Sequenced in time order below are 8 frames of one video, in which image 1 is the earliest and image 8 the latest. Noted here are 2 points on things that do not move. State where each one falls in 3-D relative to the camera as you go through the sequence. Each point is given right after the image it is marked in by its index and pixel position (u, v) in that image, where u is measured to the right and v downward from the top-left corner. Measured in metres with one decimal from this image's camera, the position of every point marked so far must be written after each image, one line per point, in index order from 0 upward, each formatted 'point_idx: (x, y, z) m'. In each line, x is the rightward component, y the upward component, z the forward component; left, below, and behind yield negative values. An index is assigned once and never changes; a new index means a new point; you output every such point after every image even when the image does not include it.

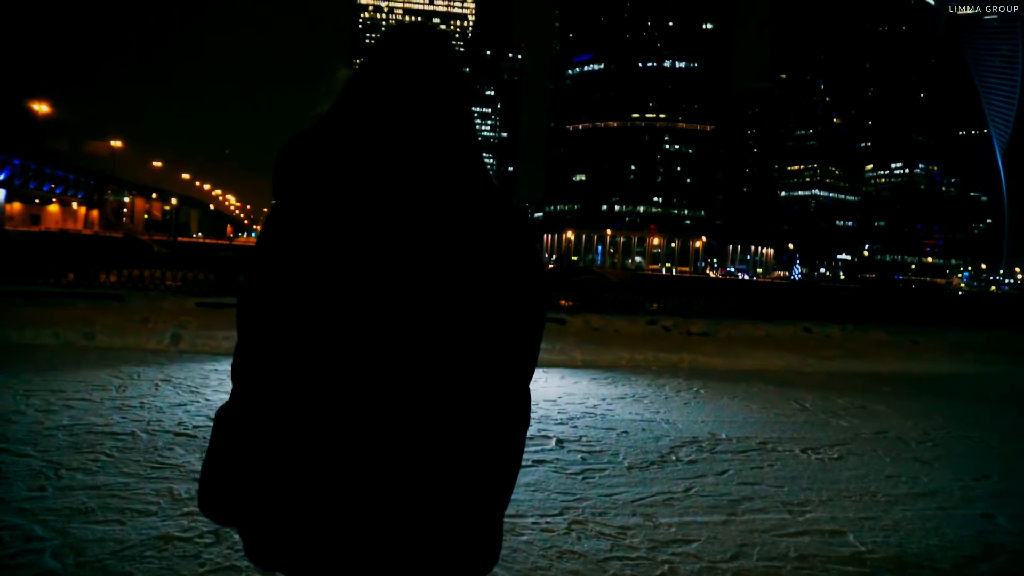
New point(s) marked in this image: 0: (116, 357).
0: (-5.4, -0.9, +9.8) m
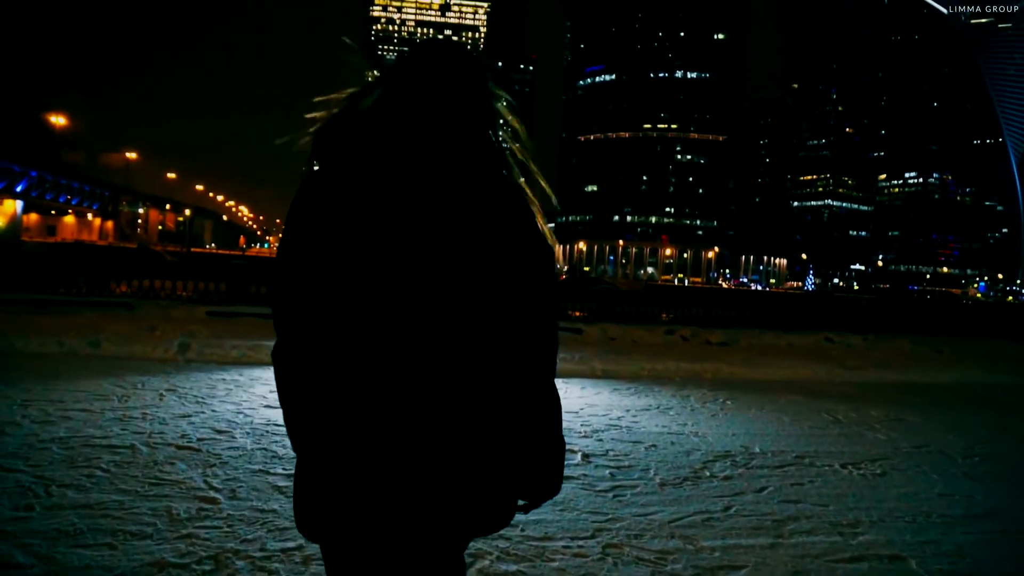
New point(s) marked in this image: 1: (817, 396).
0: (-5.1, -1.0, +9.5) m
1: (+5.5, -1.9, +13.1) m
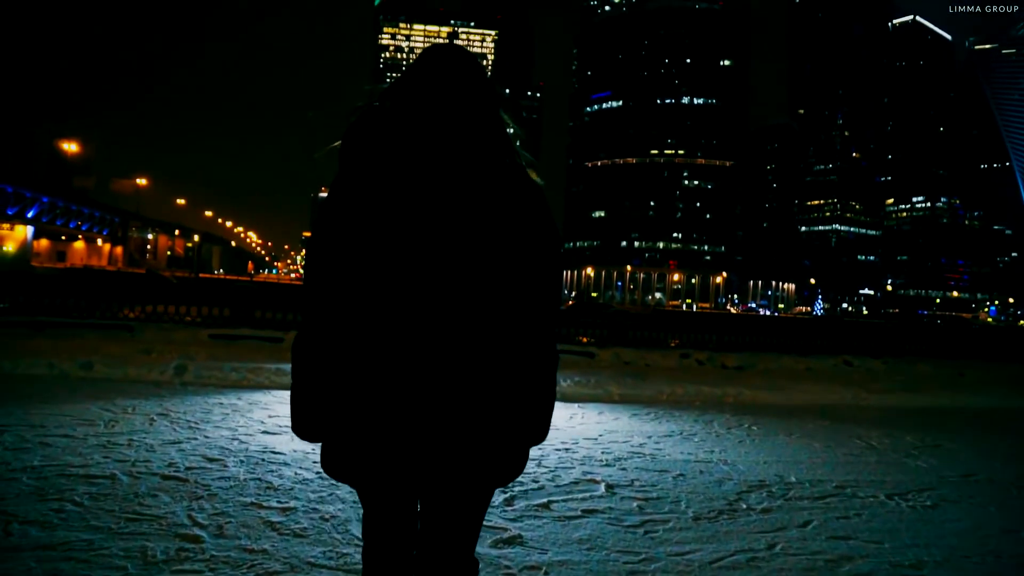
0: (-4.9, -1.2, +8.9) m
1: (+5.7, -2.3, +12.5) m
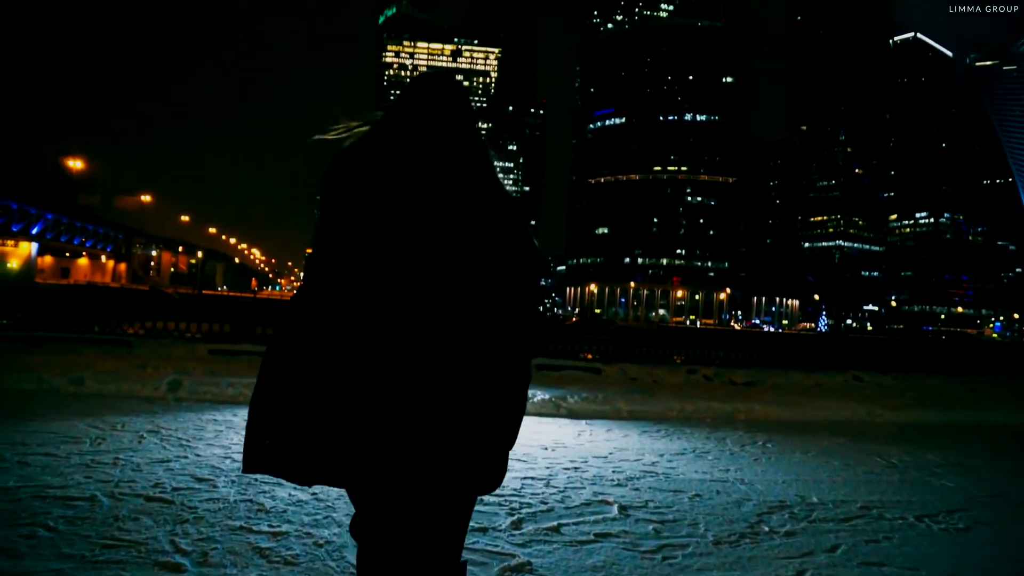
0: (-4.9, -1.4, +8.6) m
1: (+5.8, -2.5, +12.1) m
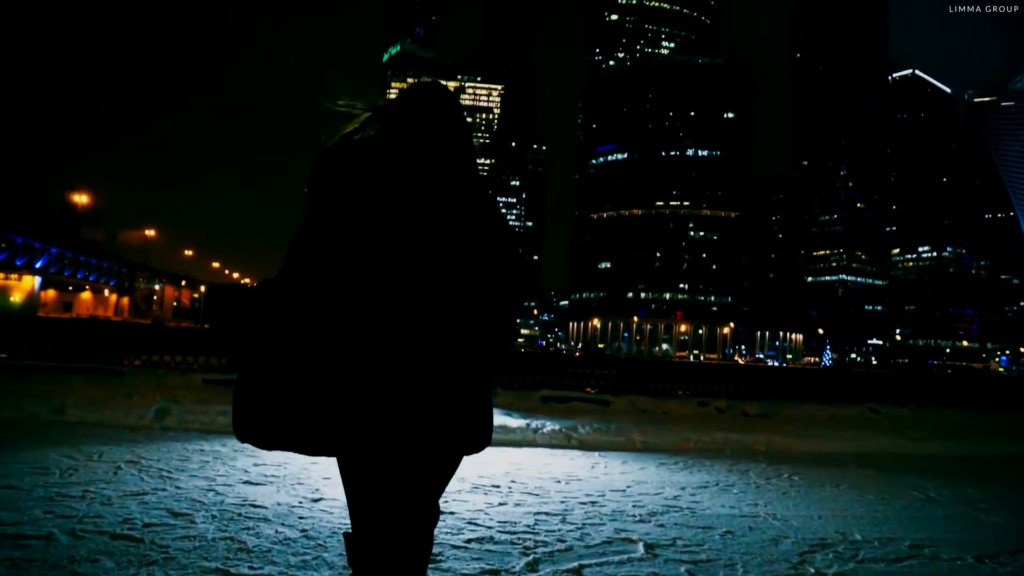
0: (-4.8, -1.6, +8.0) m
1: (+5.9, -2.8, +11.4) m
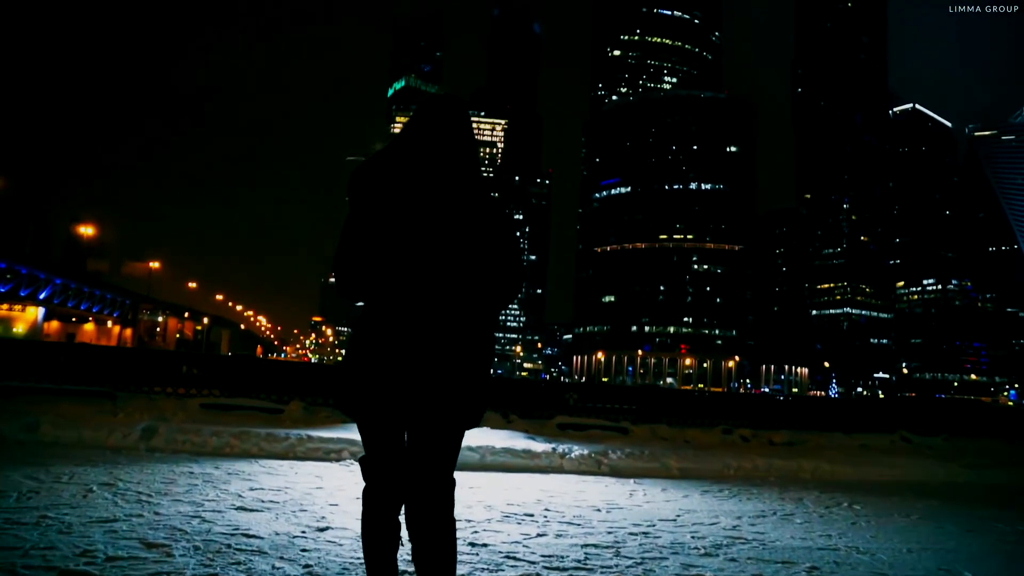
0: (-4.4, -1.6, +7.0) m
1: (+6.3, -3.0, +10.3) m
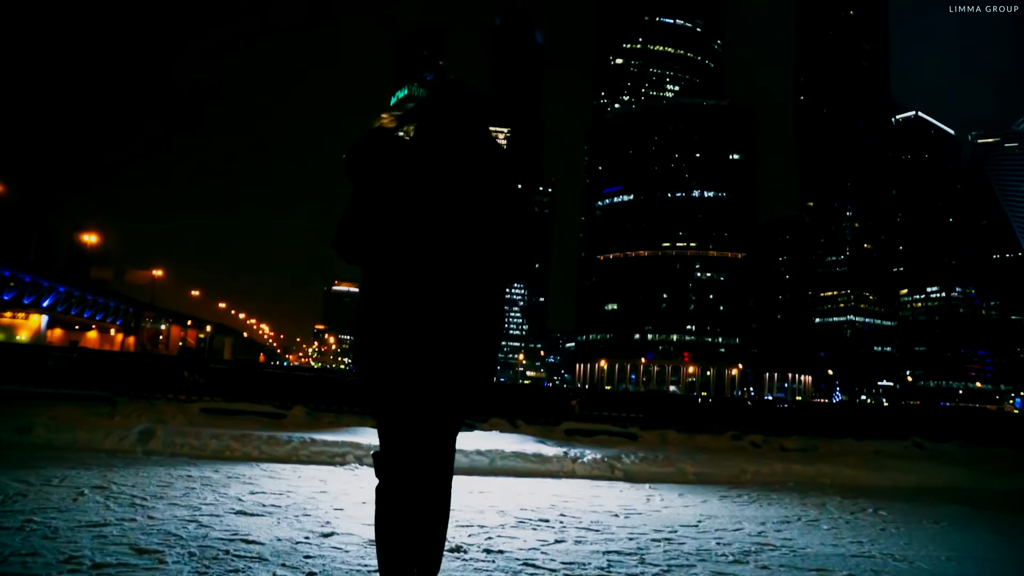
0: (-4.3, -1.6, +6.7) m
1: (+6.4, -3.0, +9.9) m
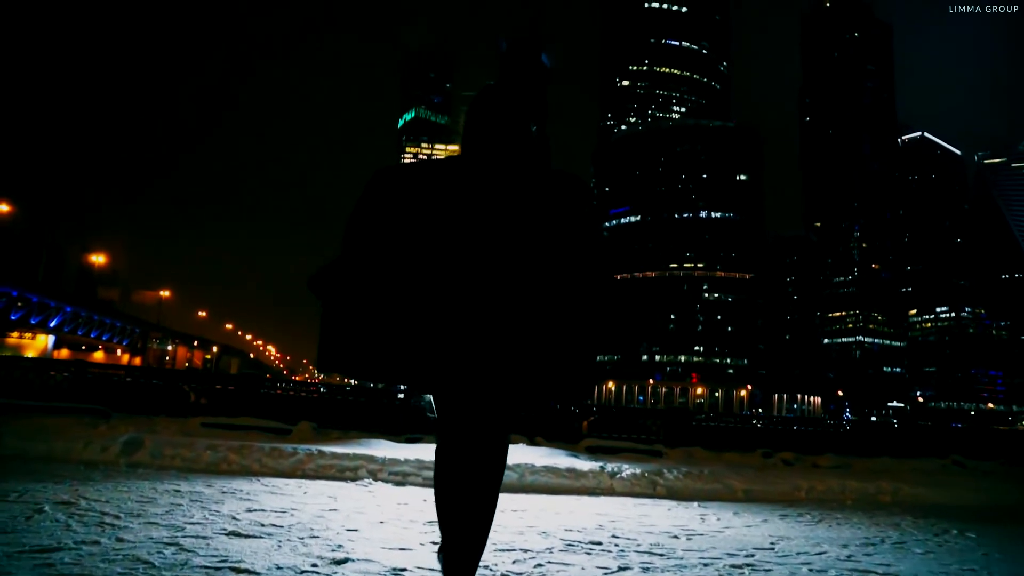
0: (-4.0, -1.4, +5.8) m
1: (+6.8, -2.9, +8.8) m
